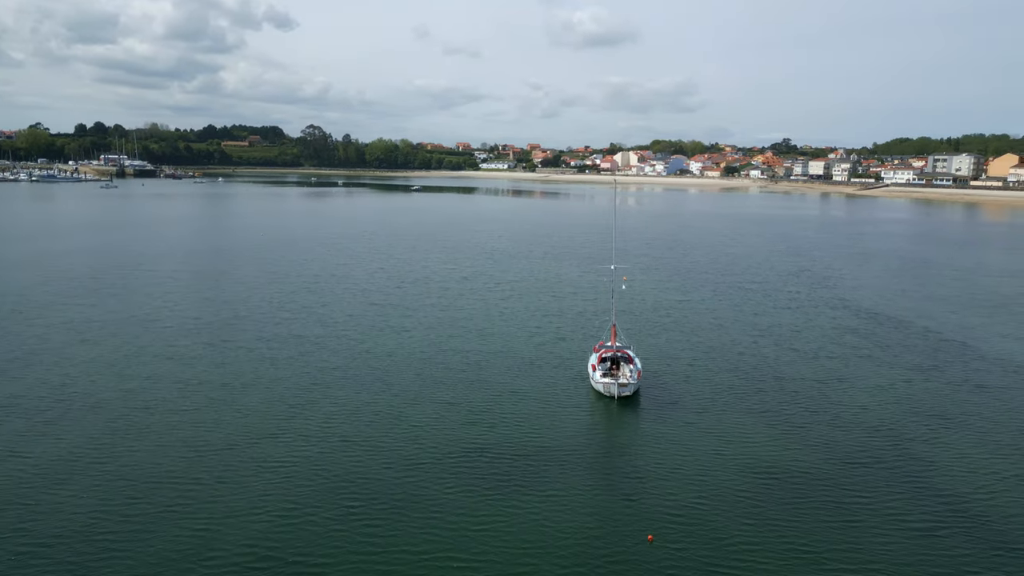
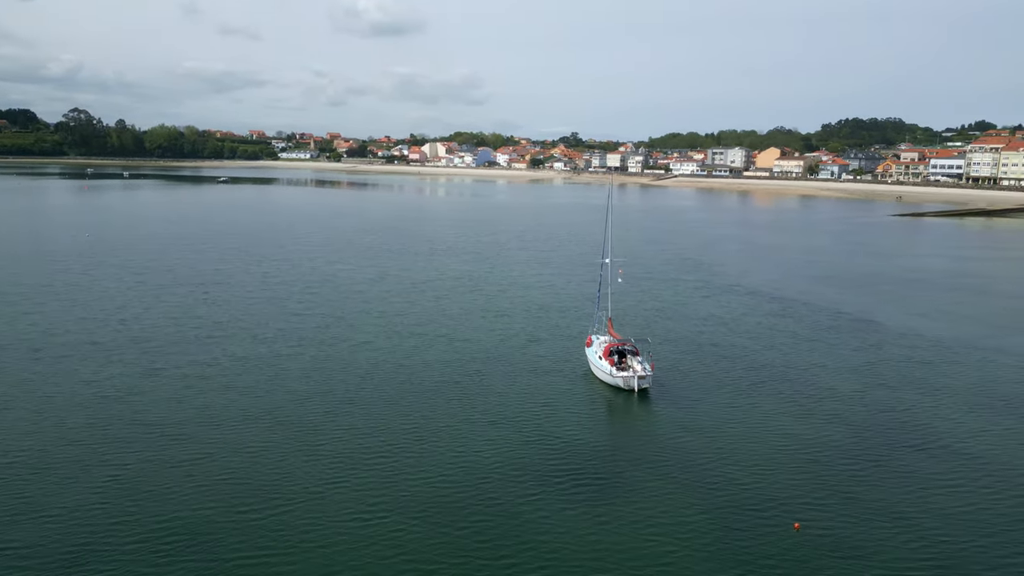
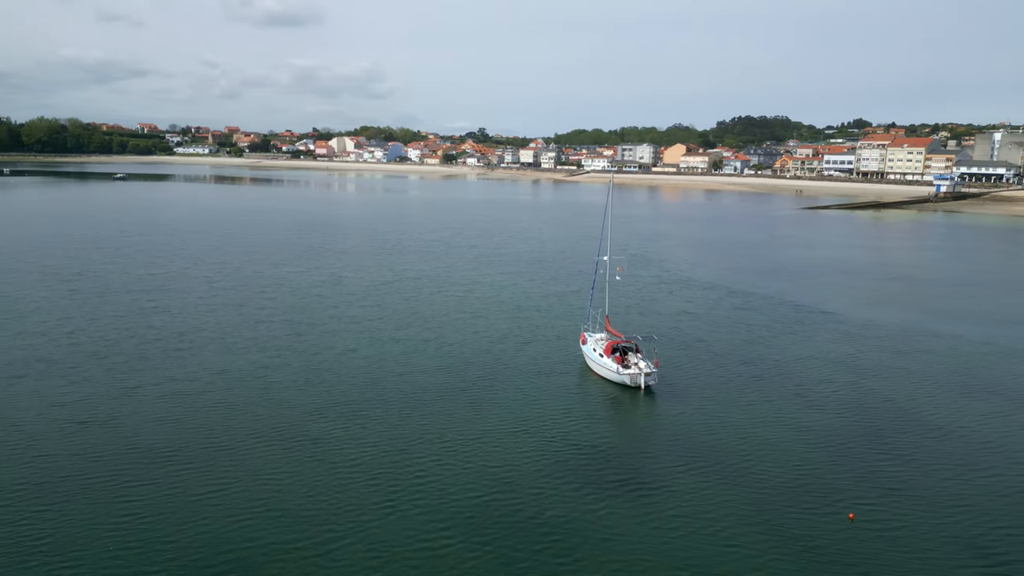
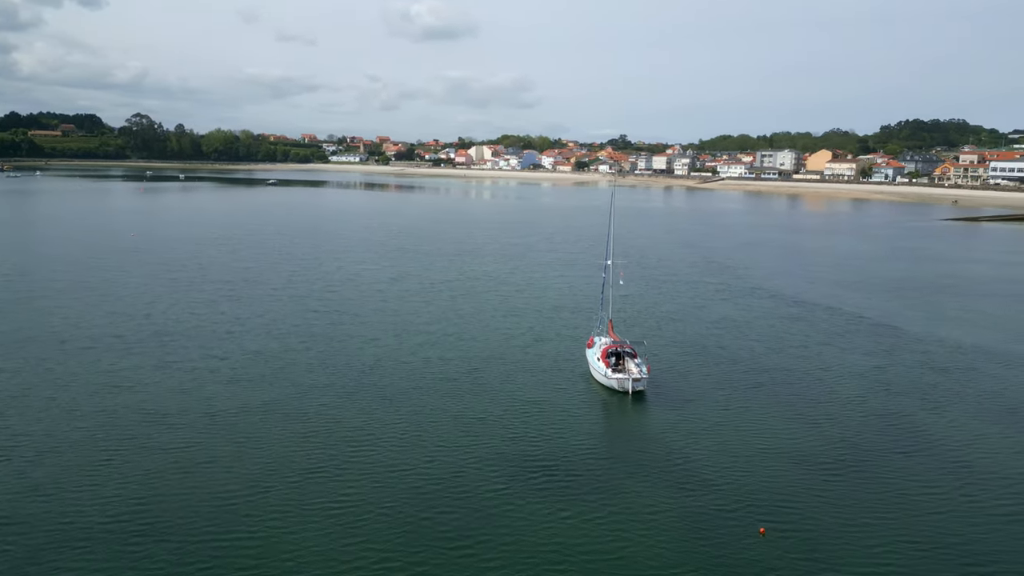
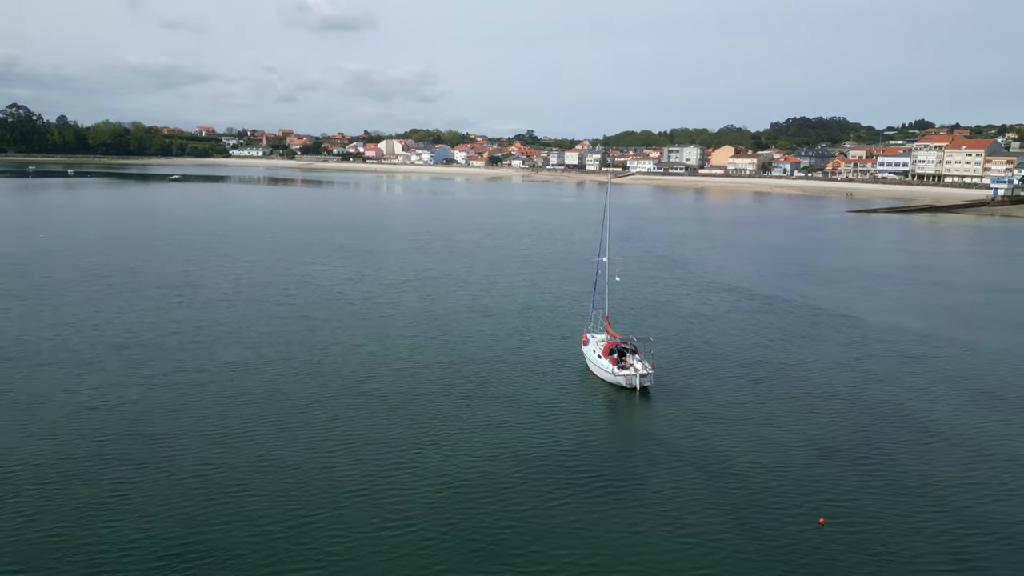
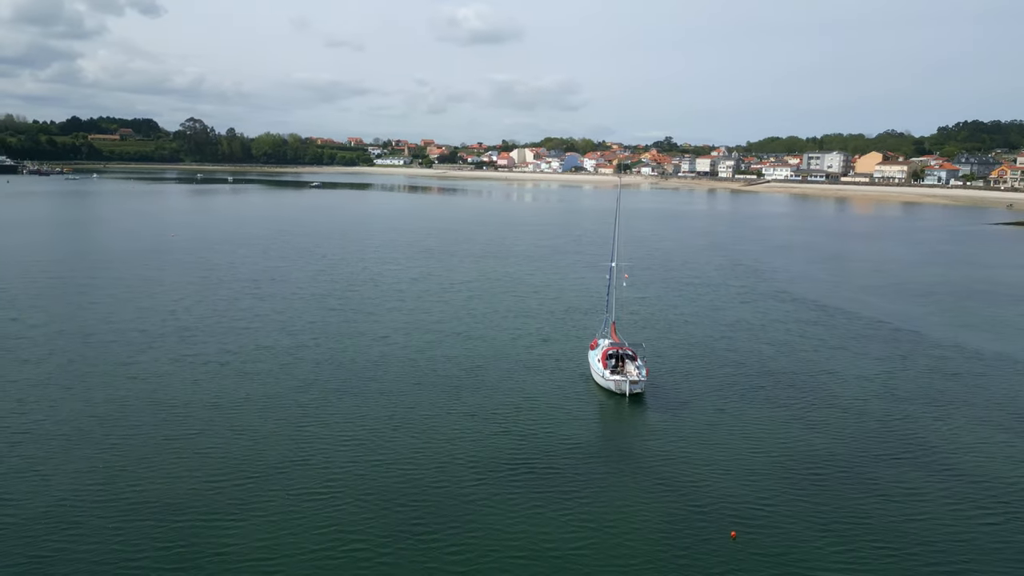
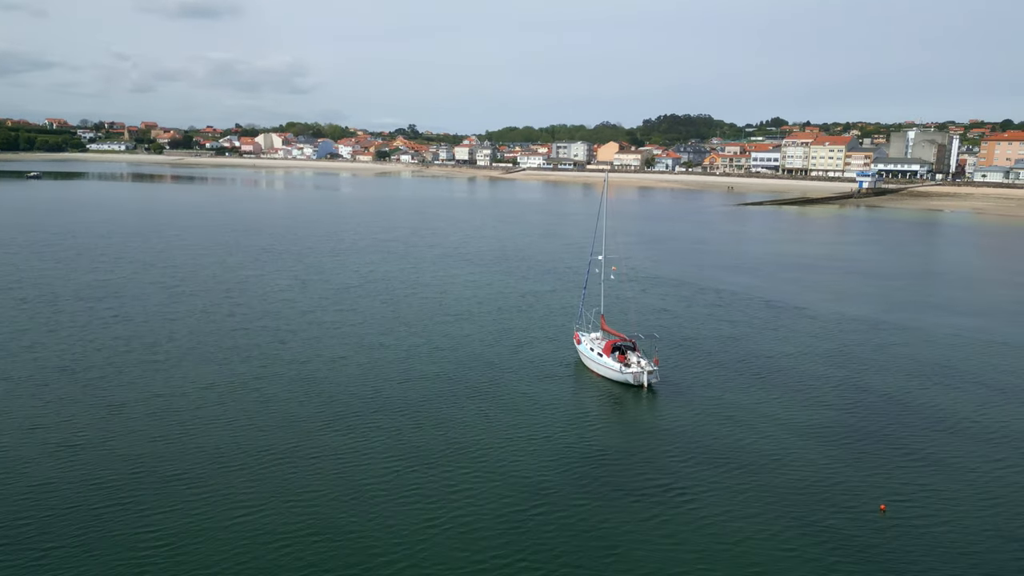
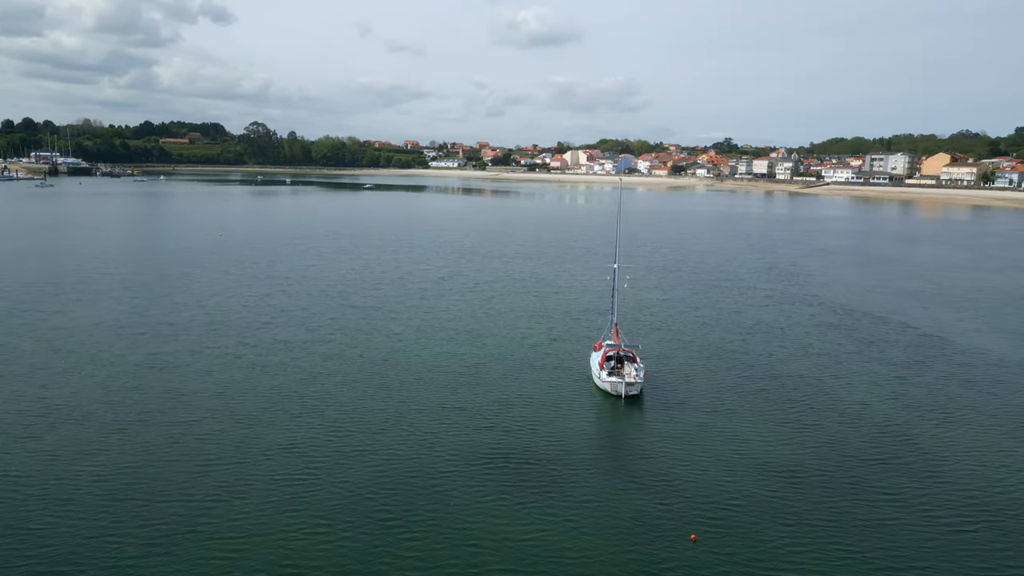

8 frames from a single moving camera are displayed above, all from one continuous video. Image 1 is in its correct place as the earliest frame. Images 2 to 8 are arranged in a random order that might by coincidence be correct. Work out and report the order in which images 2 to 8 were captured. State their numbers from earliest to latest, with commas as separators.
8, 6, 4, 2, 5, 3, 7
